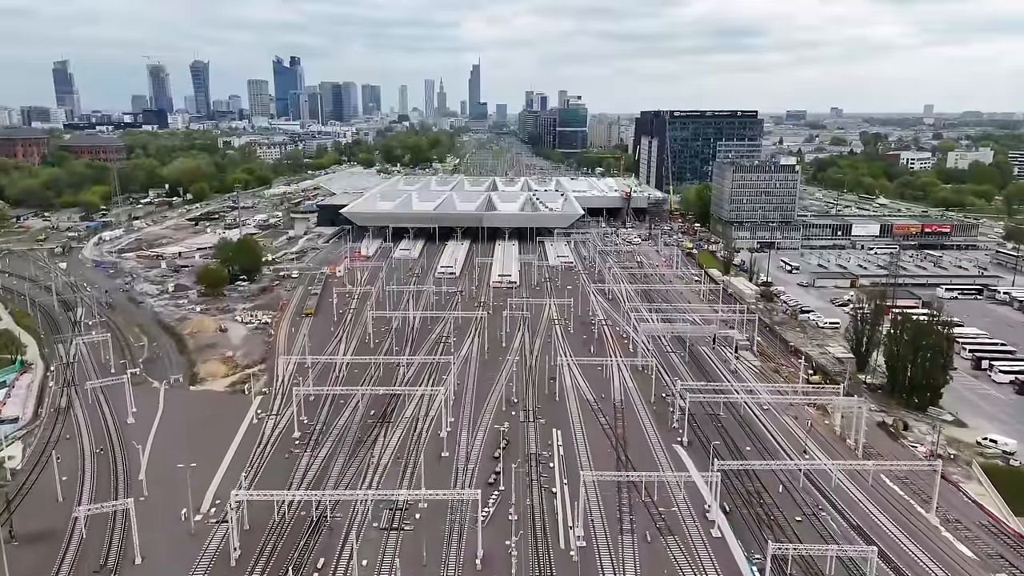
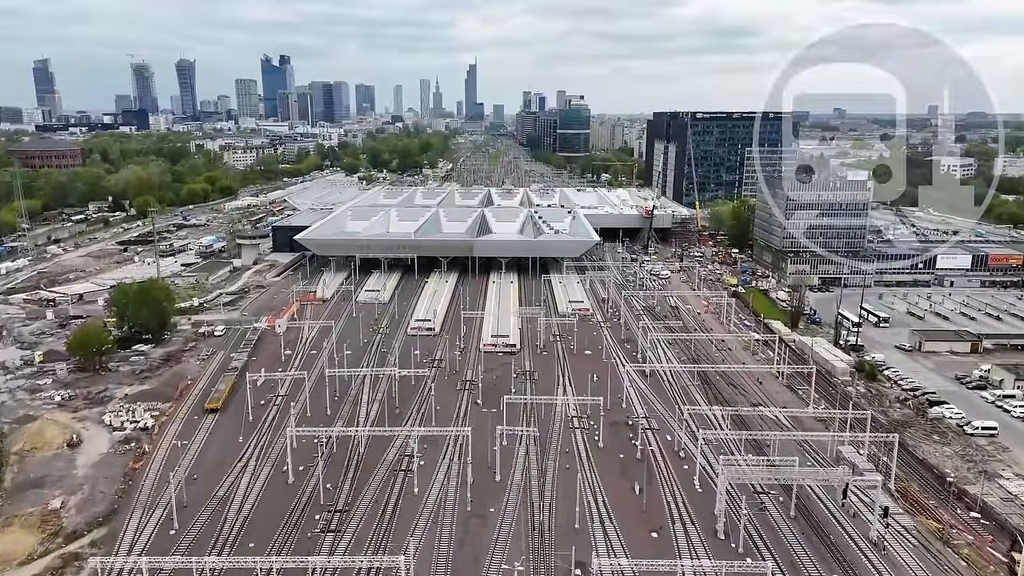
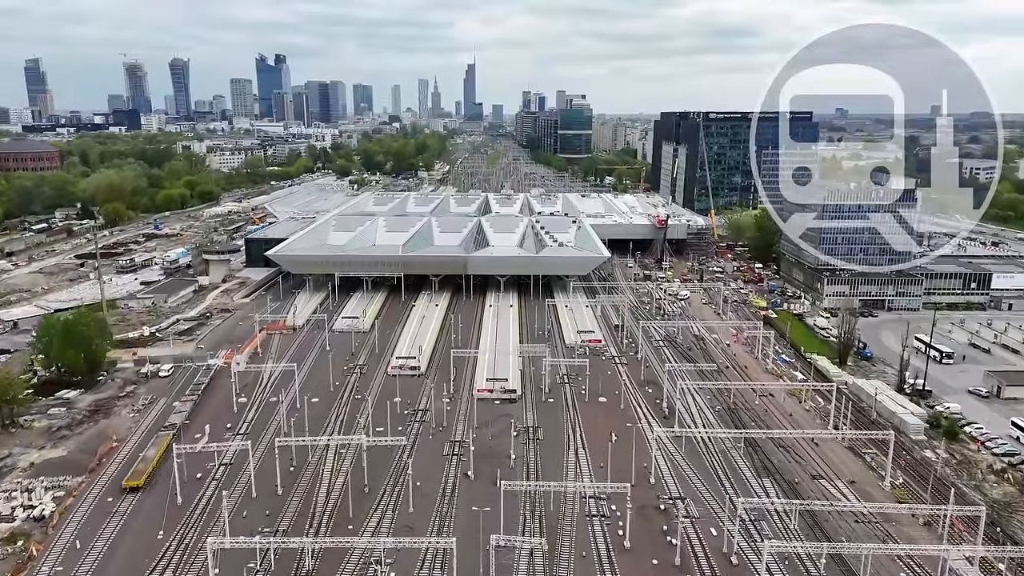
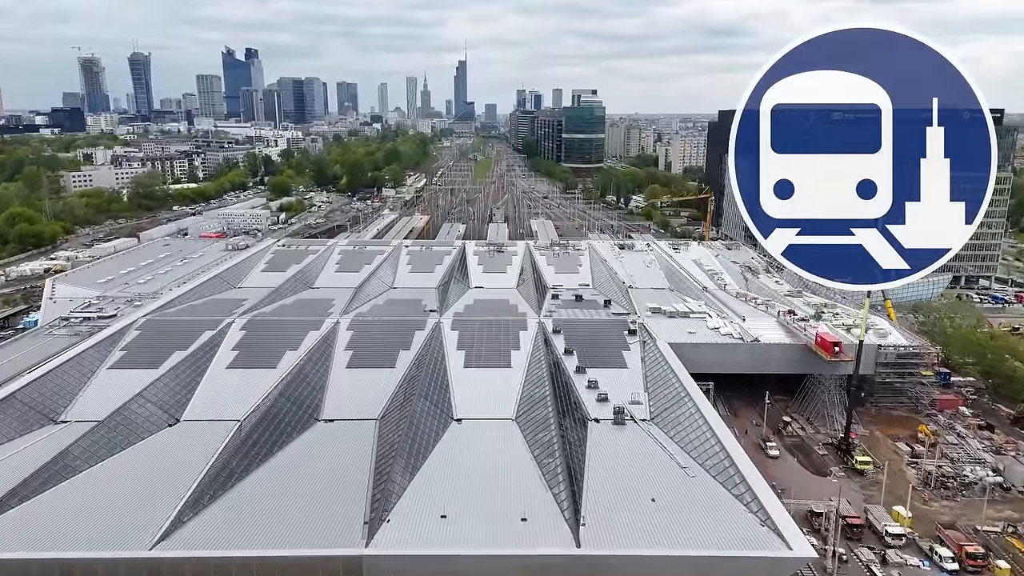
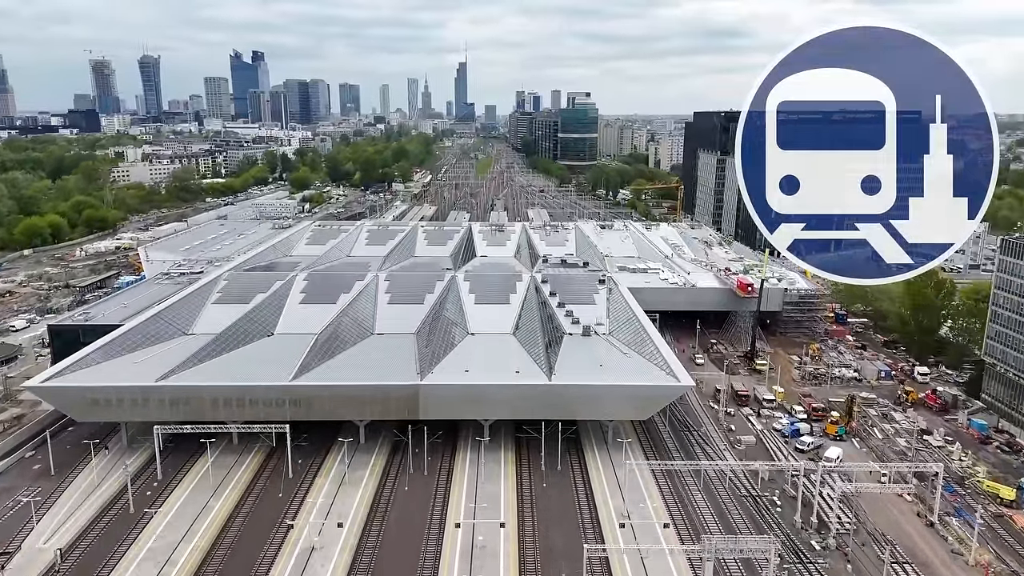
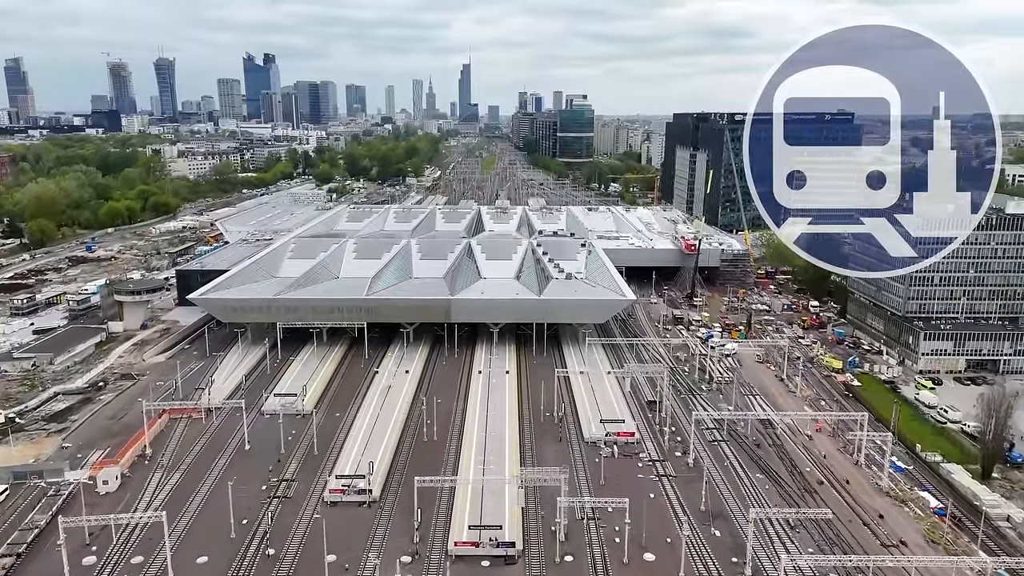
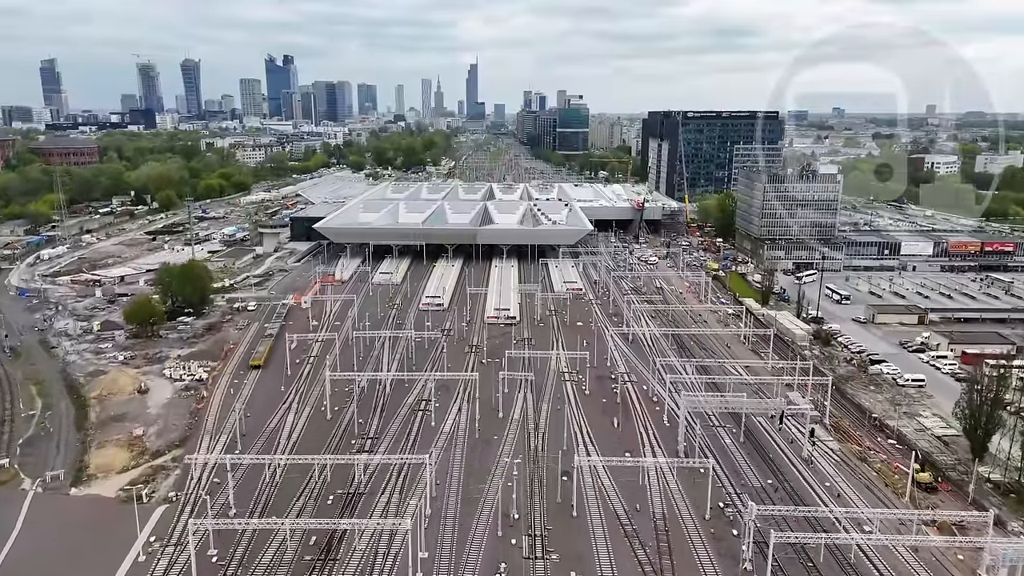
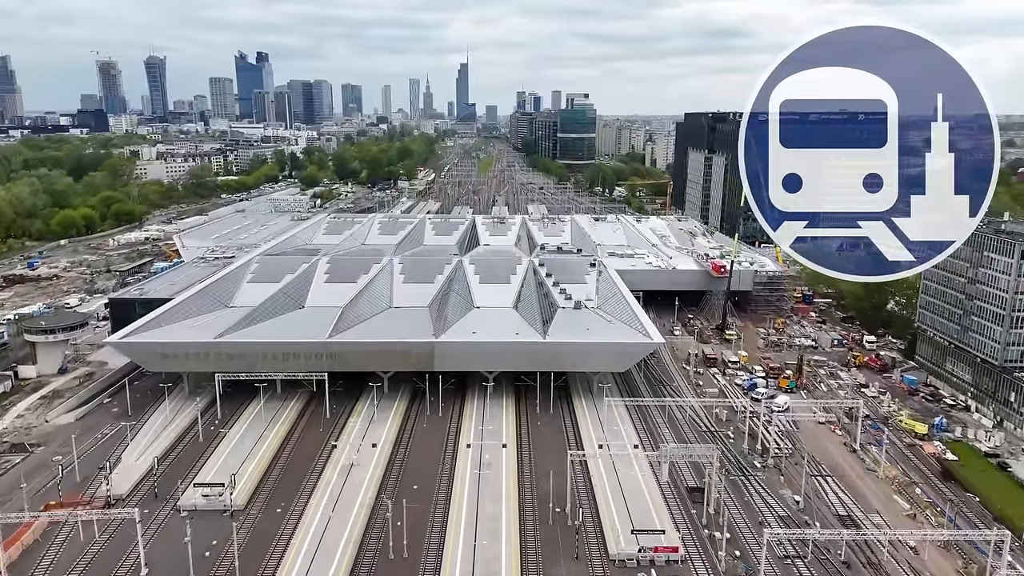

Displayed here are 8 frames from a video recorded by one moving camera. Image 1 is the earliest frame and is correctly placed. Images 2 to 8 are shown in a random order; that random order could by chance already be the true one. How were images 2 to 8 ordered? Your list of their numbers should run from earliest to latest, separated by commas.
7, 2, 3, 6, 8, 5, 4
